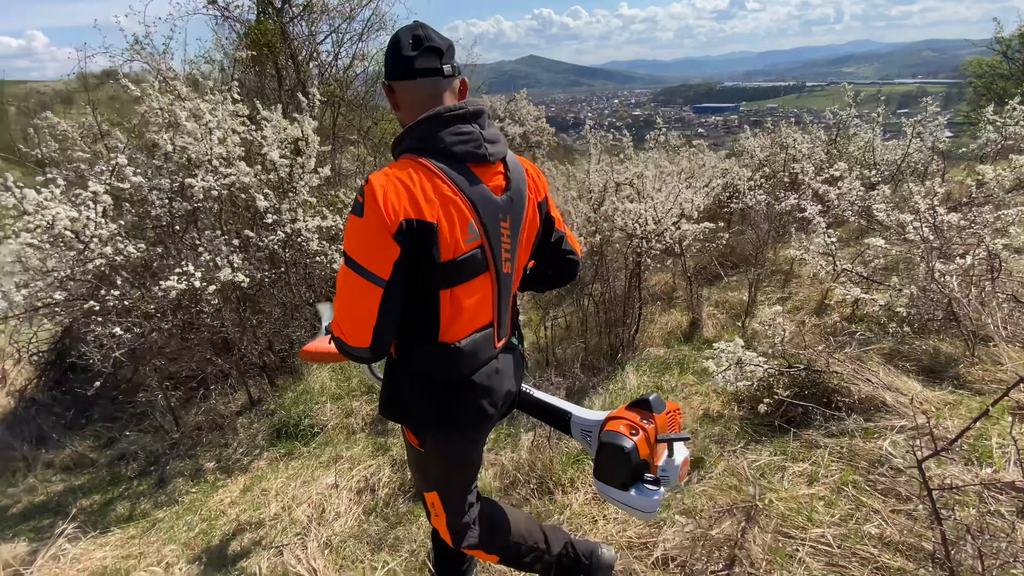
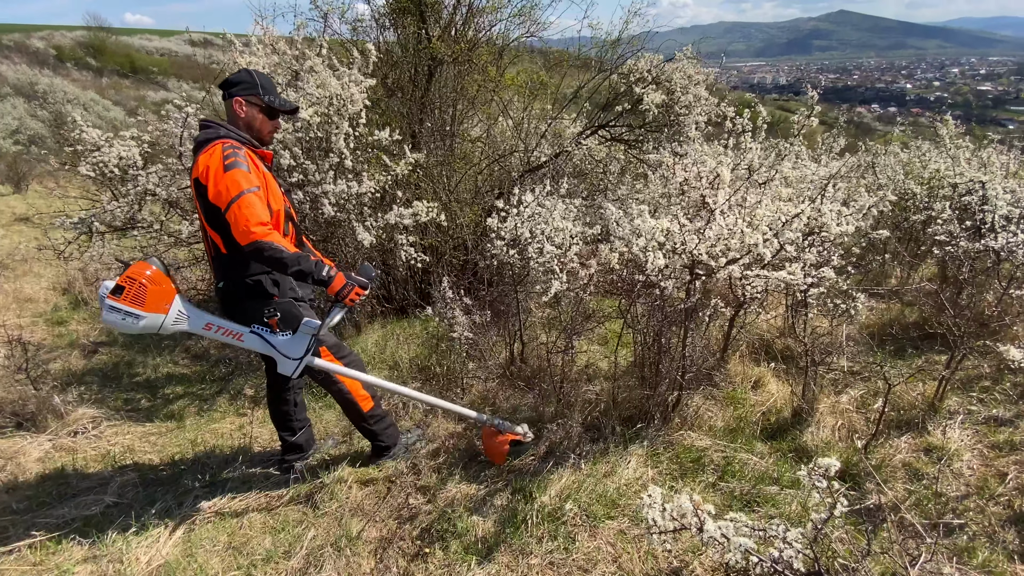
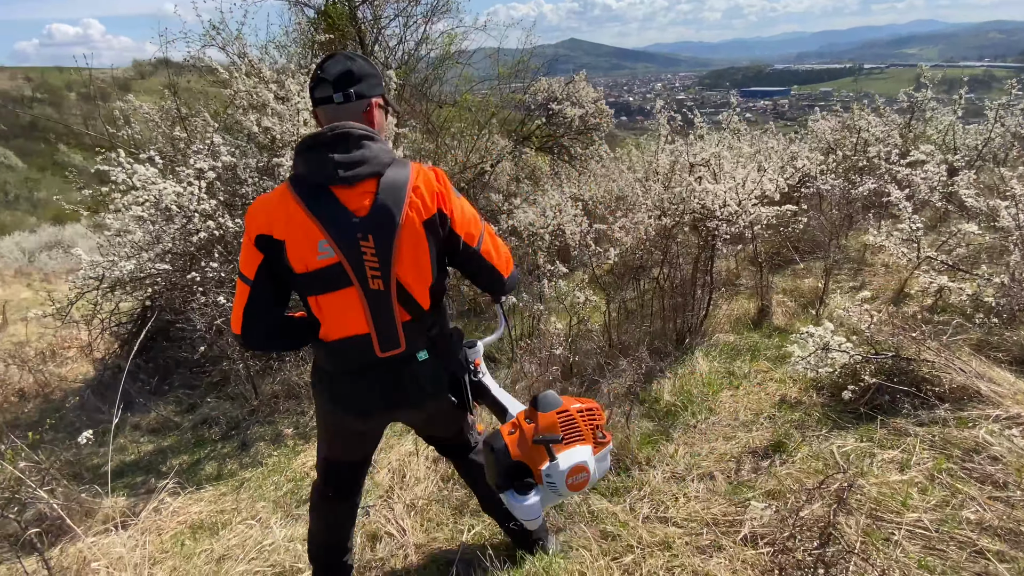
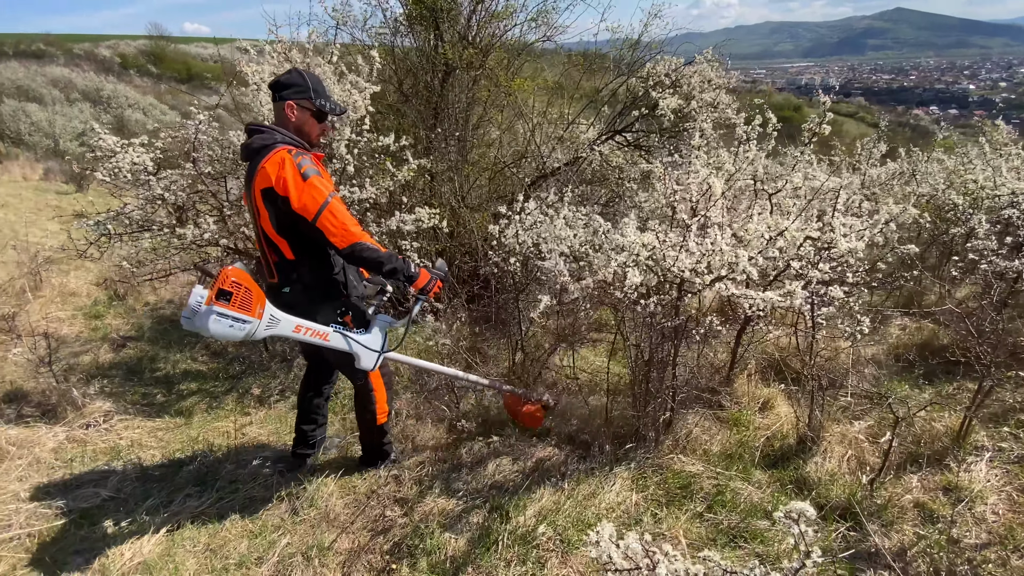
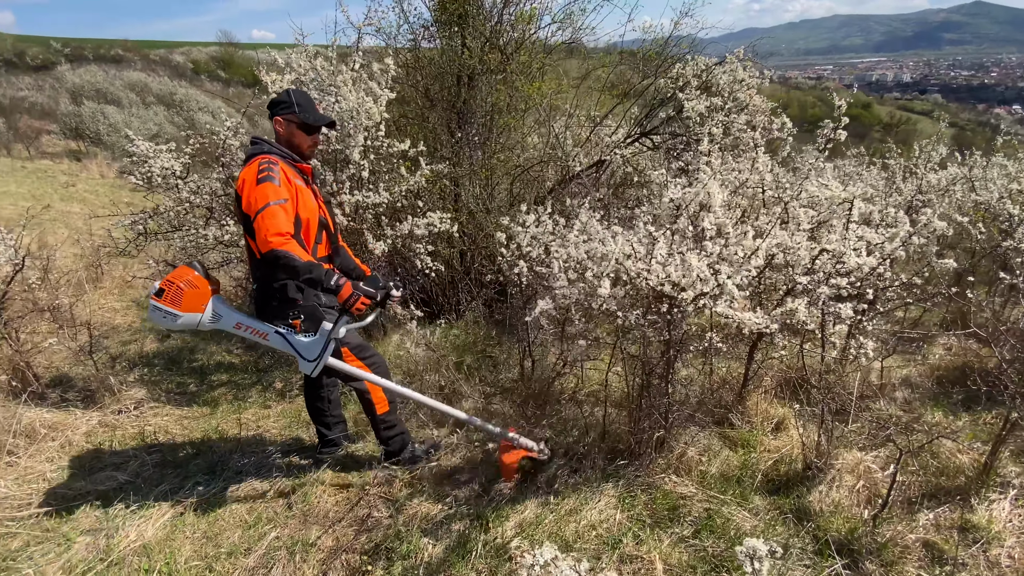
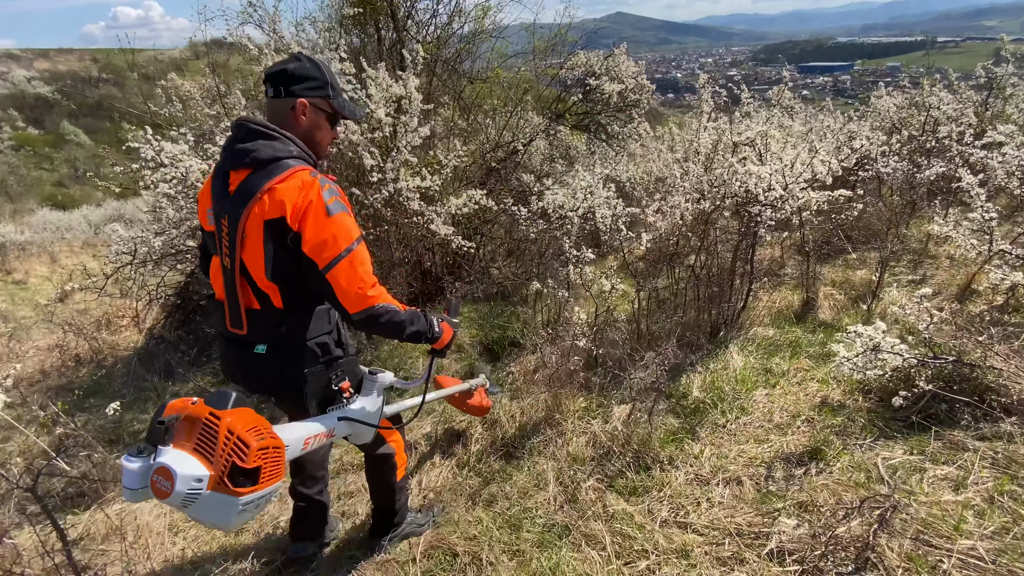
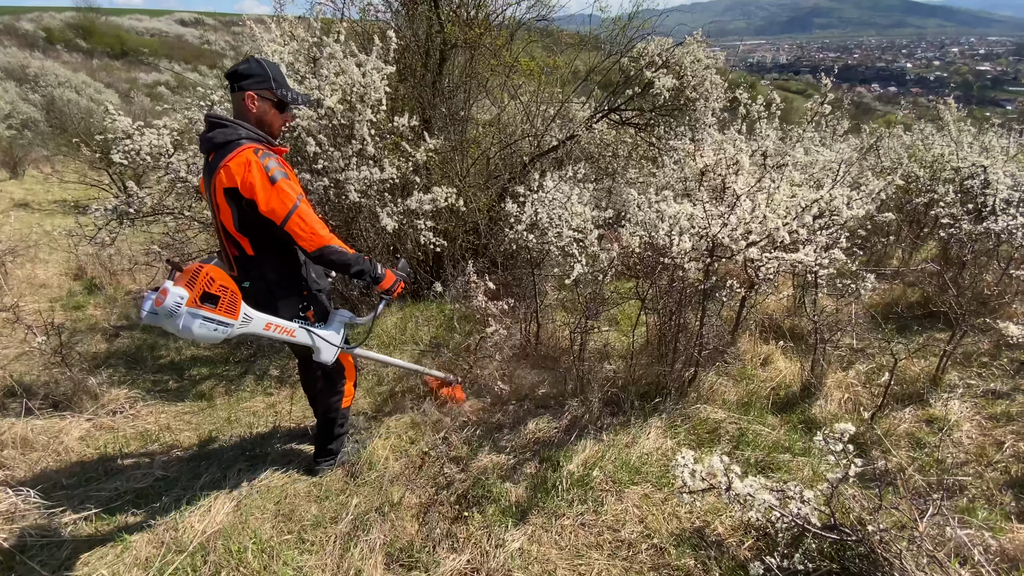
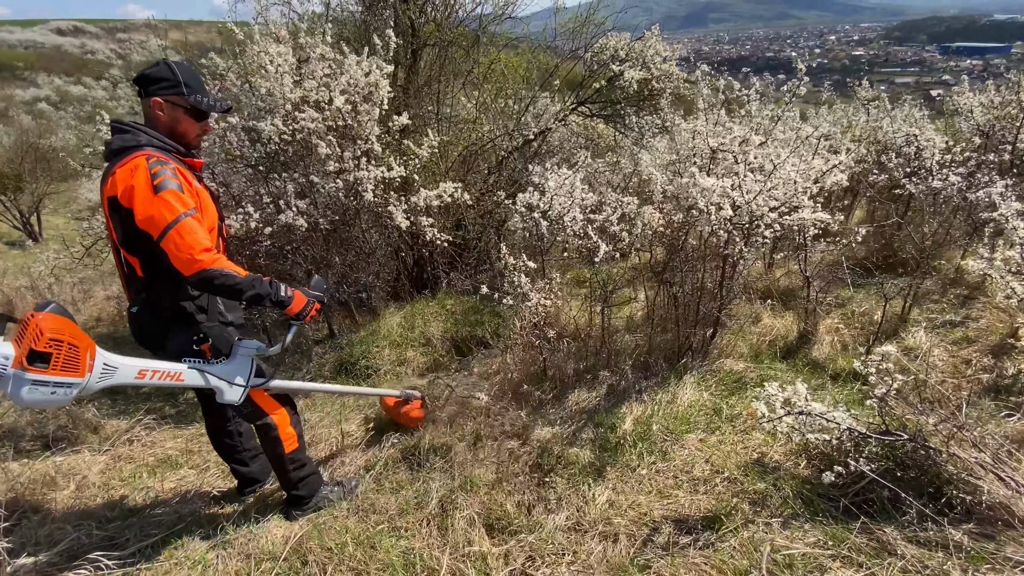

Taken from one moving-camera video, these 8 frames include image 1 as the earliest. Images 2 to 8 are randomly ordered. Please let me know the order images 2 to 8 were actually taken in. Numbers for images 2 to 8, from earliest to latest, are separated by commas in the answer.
3, 6, 8, 7, 2, 4, 5
